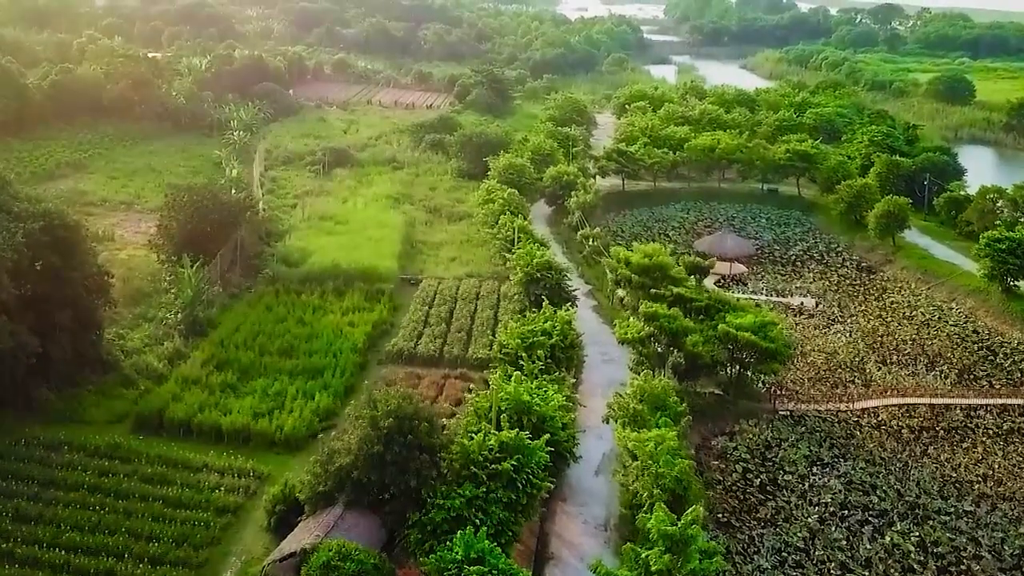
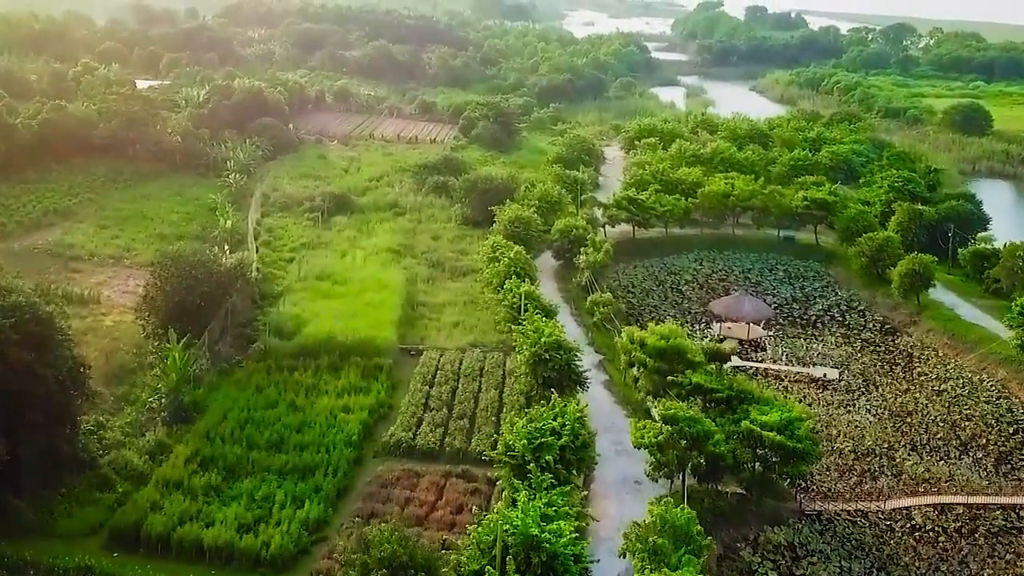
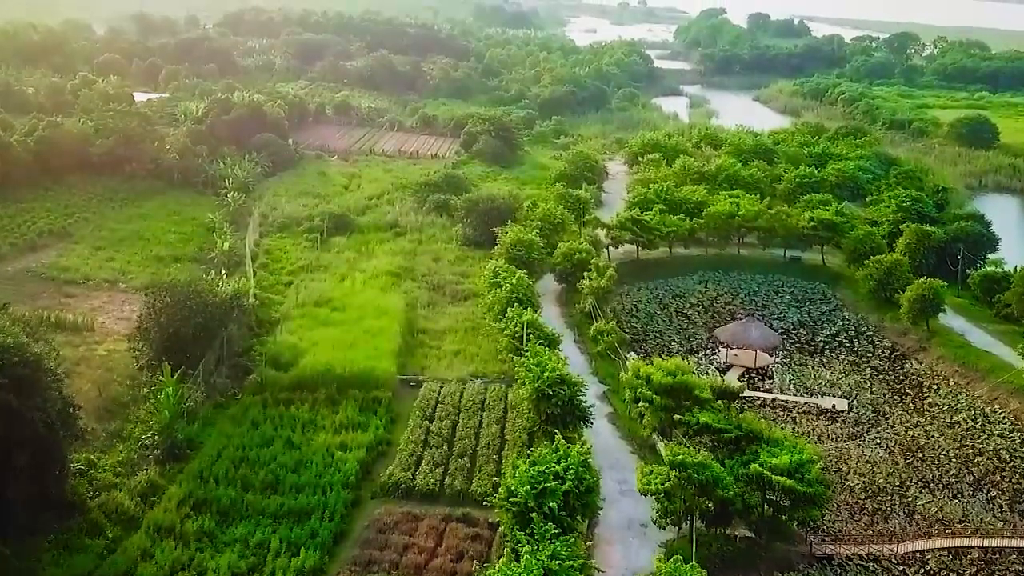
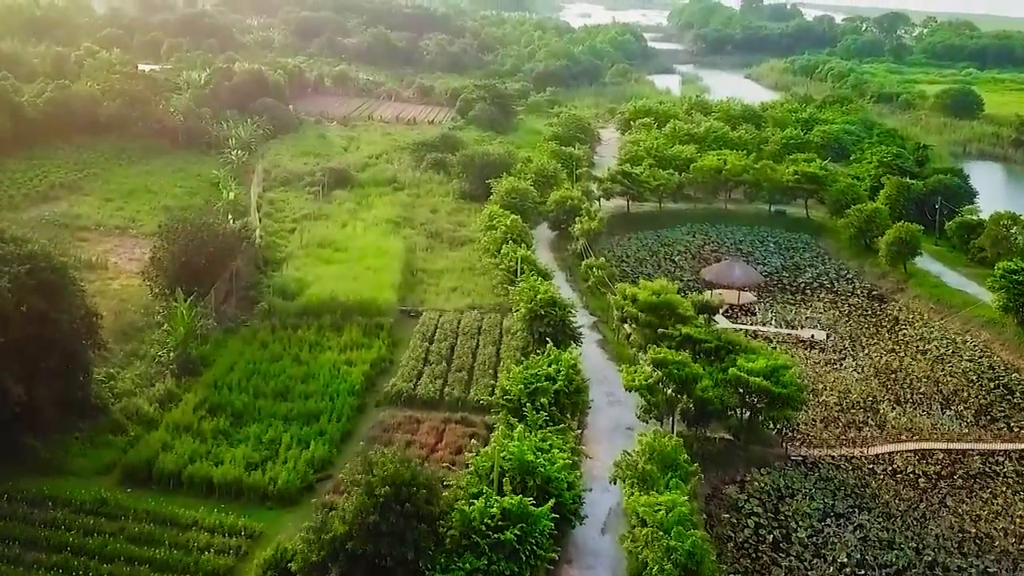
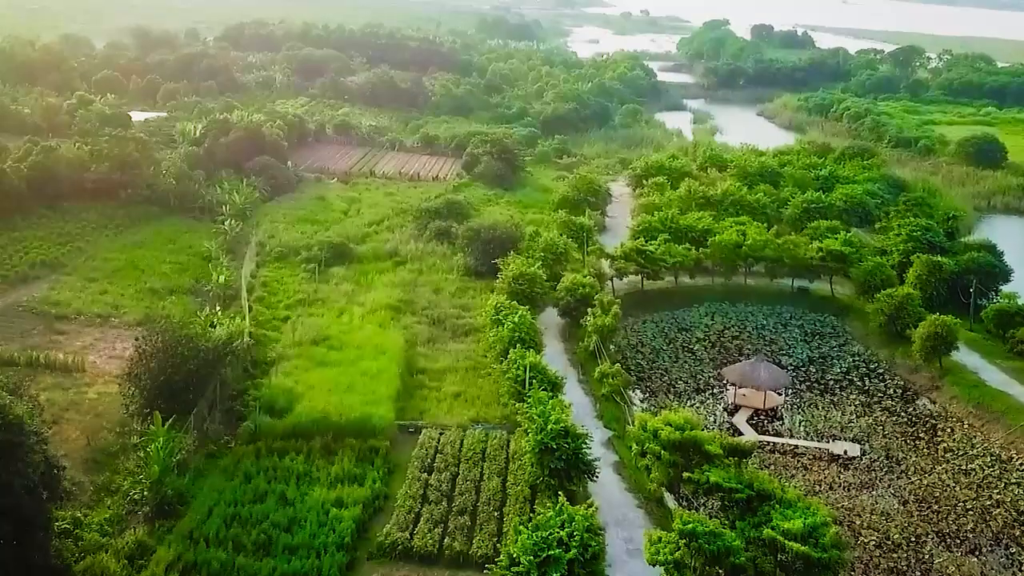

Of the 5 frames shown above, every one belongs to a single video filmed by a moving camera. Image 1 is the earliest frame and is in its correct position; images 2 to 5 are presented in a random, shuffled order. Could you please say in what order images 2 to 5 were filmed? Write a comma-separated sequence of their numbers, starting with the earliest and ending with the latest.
4, 2, 3, 5
